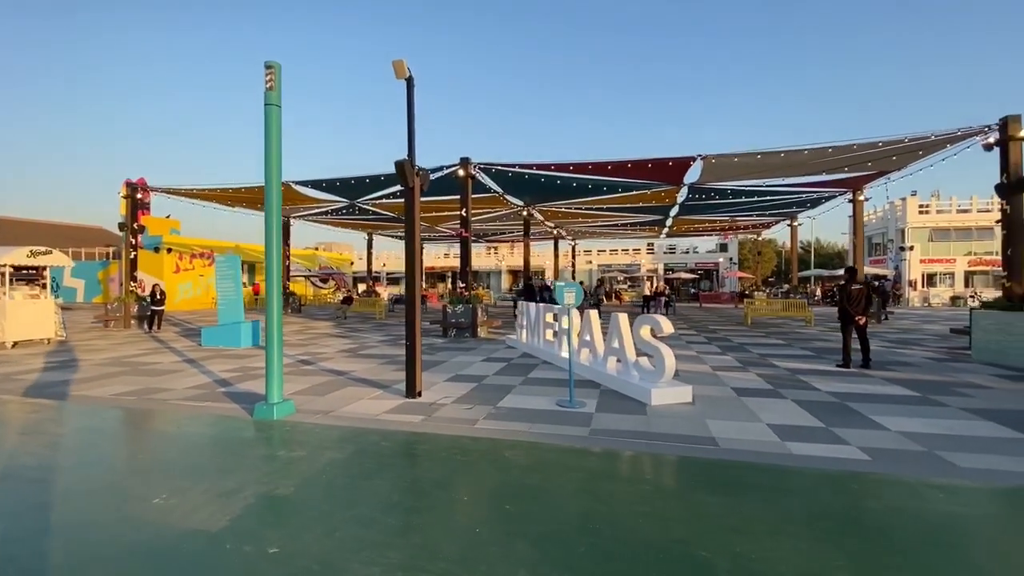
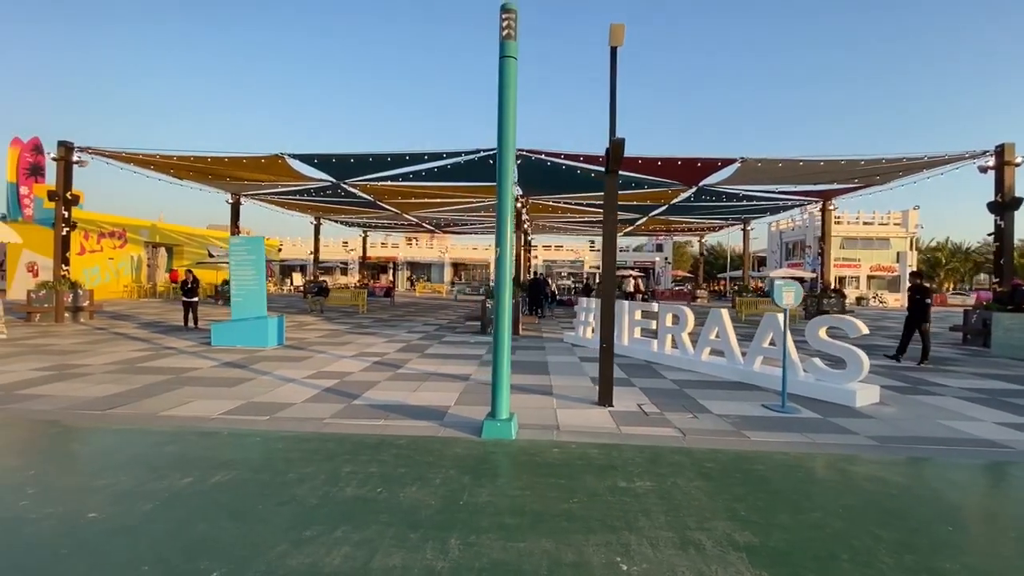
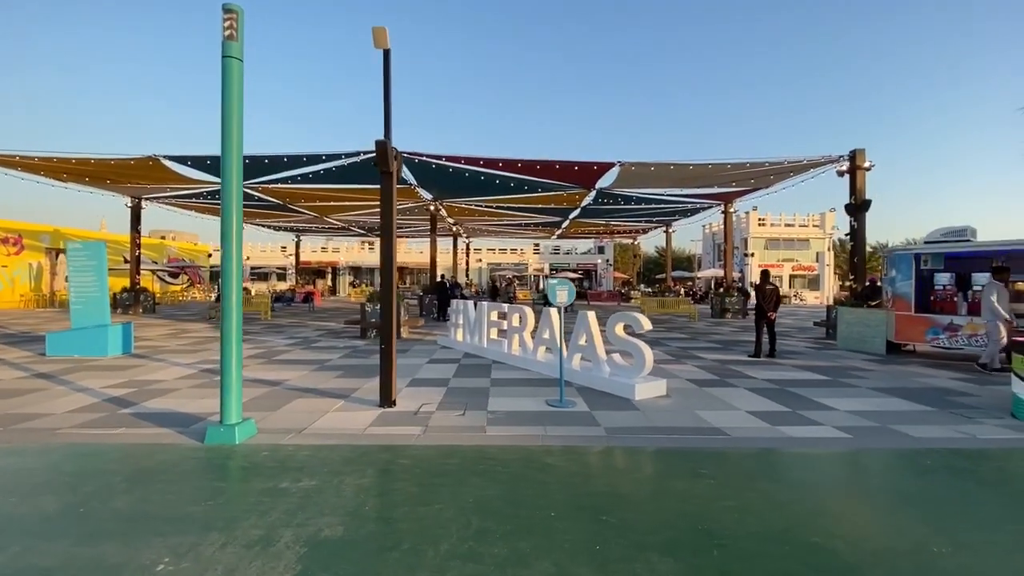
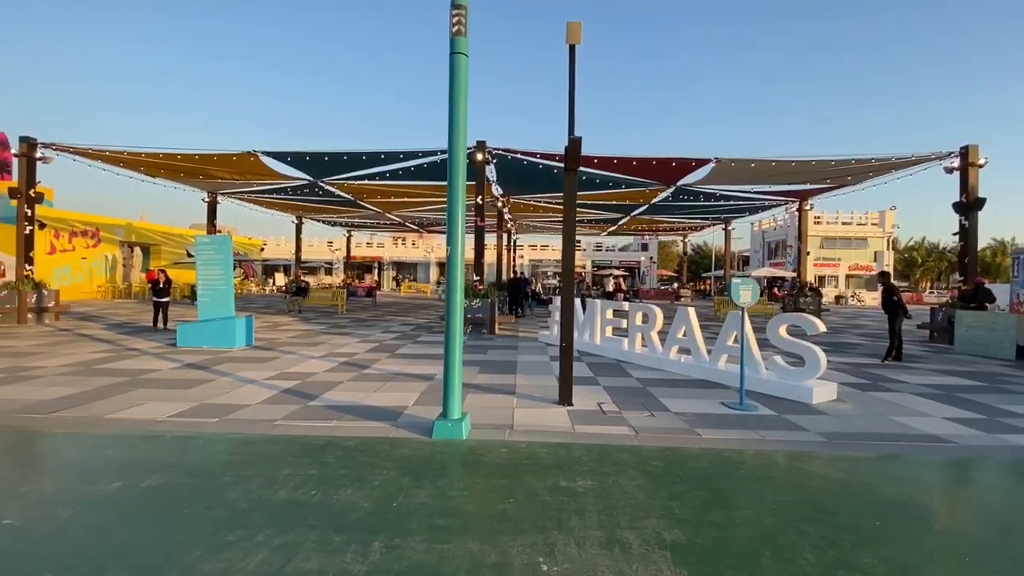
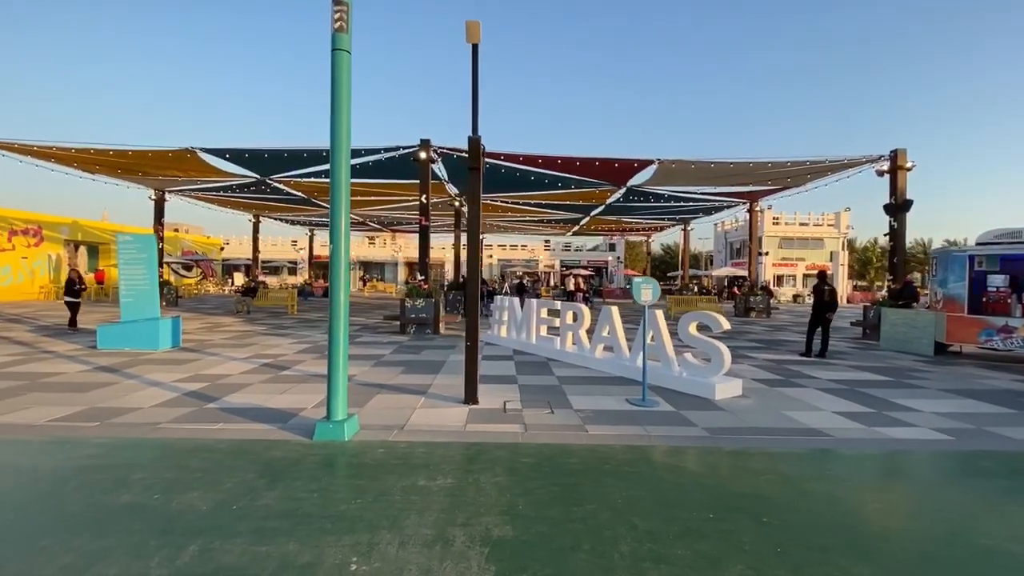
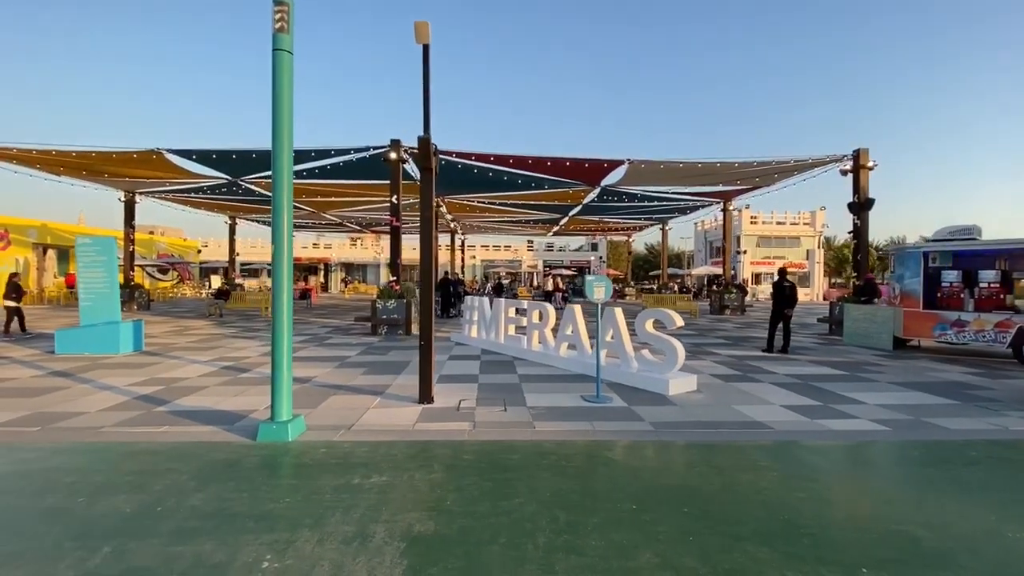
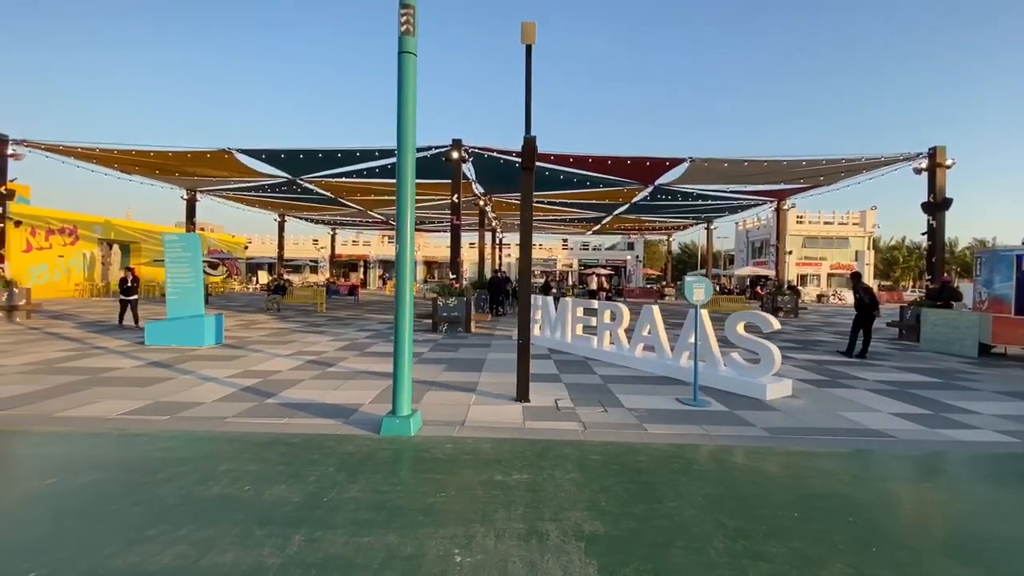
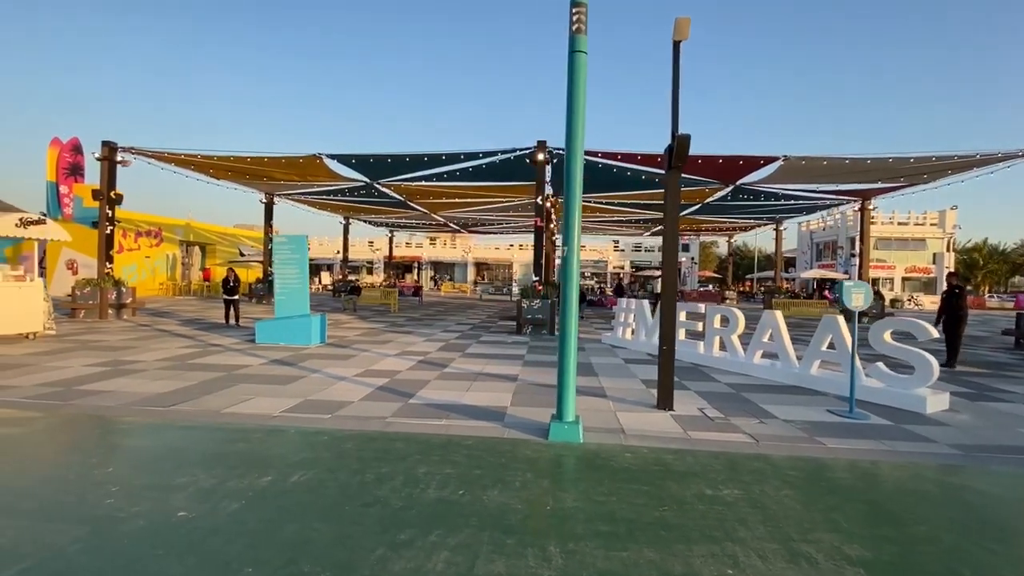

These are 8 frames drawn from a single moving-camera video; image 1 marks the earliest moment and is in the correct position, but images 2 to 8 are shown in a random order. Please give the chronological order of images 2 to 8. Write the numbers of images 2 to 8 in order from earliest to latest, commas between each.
3, 6, 5, 7, 4, 2, 8
